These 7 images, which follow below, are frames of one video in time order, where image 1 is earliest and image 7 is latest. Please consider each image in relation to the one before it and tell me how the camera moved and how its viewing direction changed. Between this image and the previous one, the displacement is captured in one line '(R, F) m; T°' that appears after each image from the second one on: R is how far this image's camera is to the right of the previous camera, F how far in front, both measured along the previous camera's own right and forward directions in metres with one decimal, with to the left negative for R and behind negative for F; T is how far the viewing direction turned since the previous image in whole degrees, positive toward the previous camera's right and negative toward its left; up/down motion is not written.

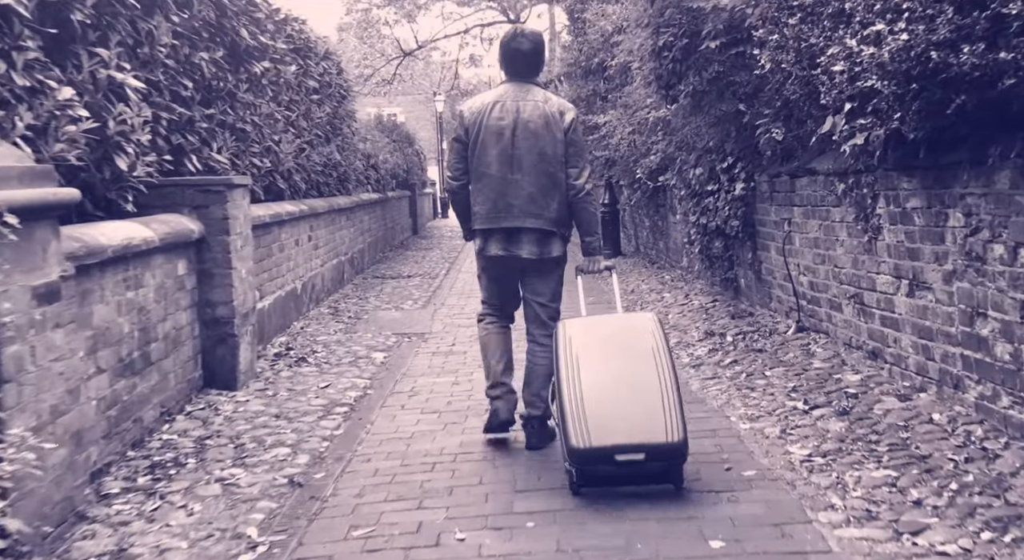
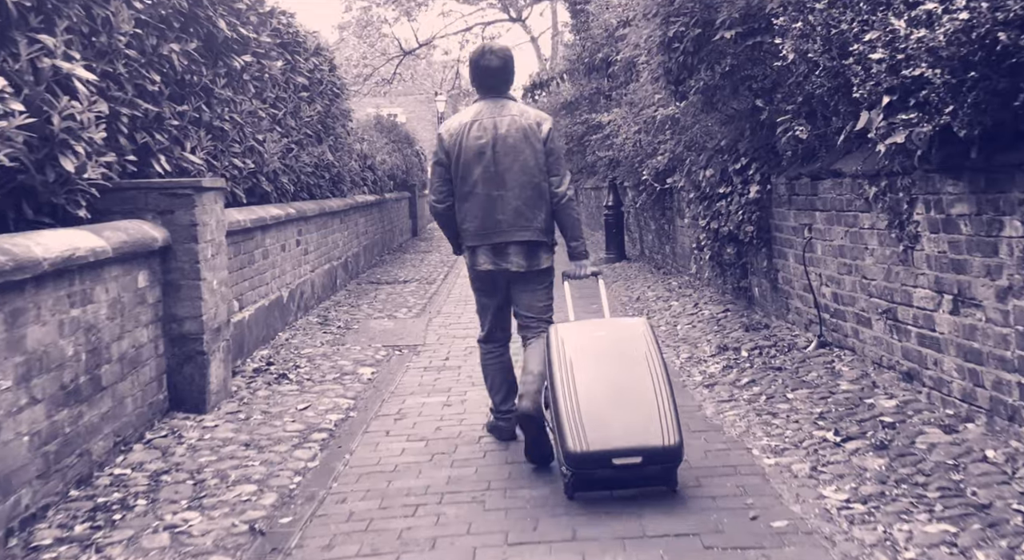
(0.0, +0.7) m; 0°
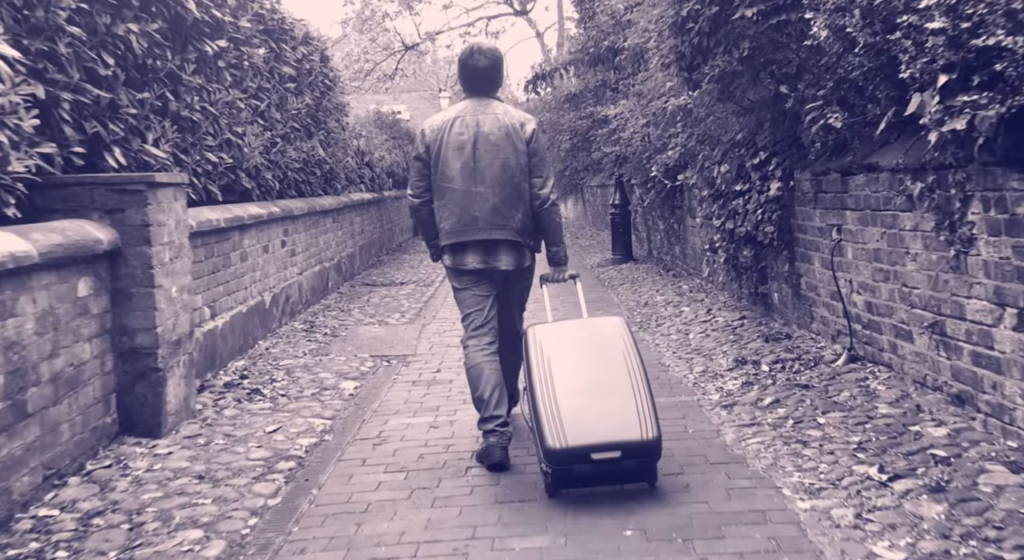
(+0.1, +0.8) m; 0°
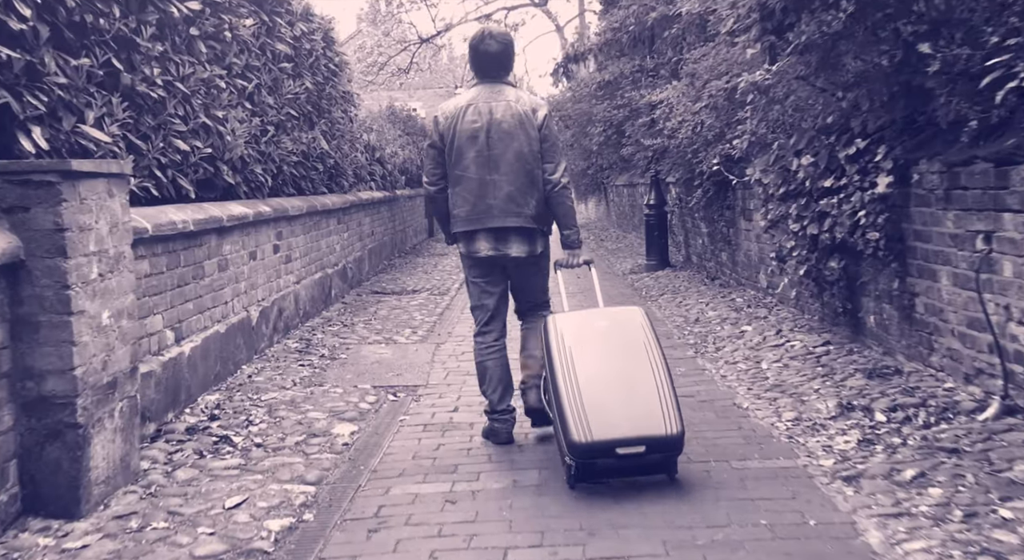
(-0.1, +1.7) m; -1°
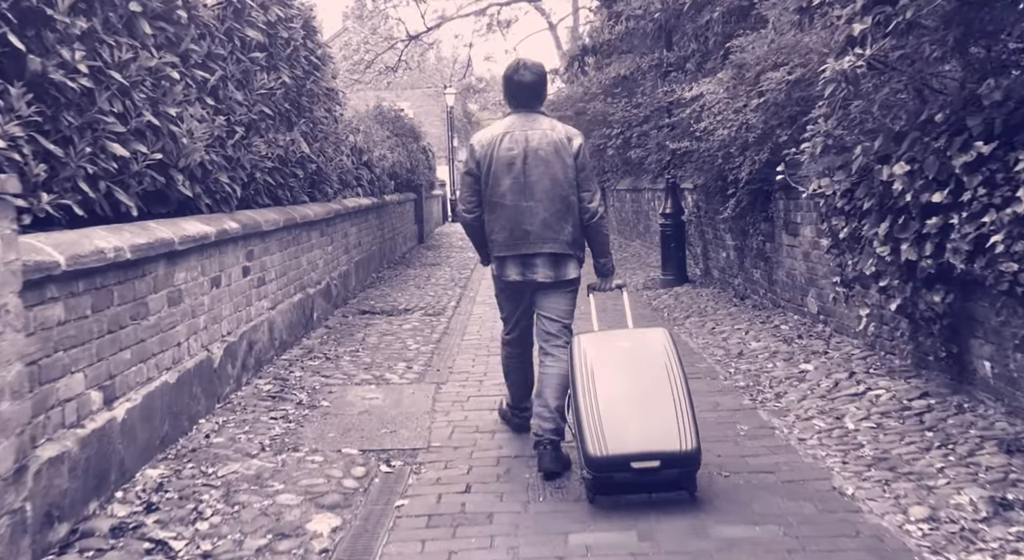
(-0.2, +1.6) m; +1°
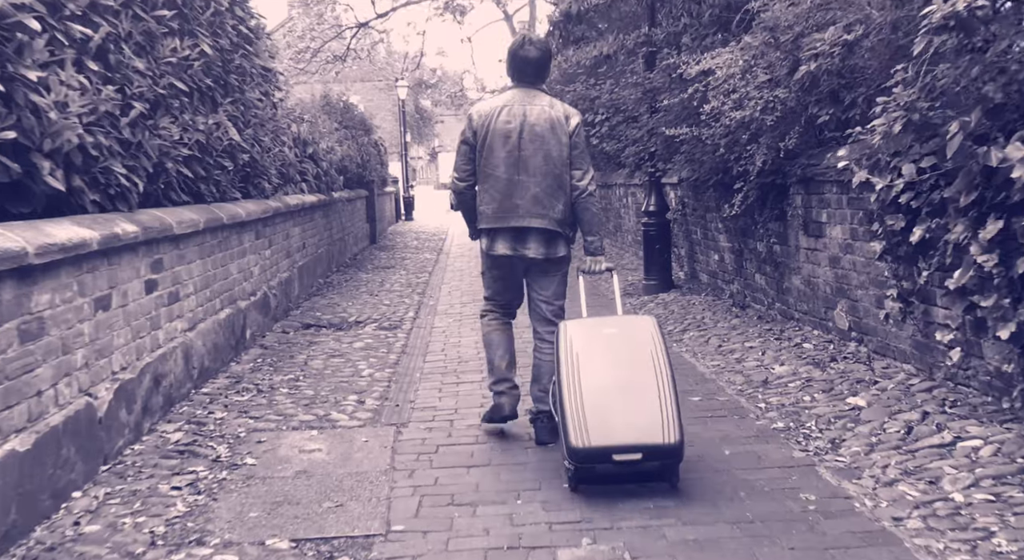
(-0.1, +1.7) m; +2°
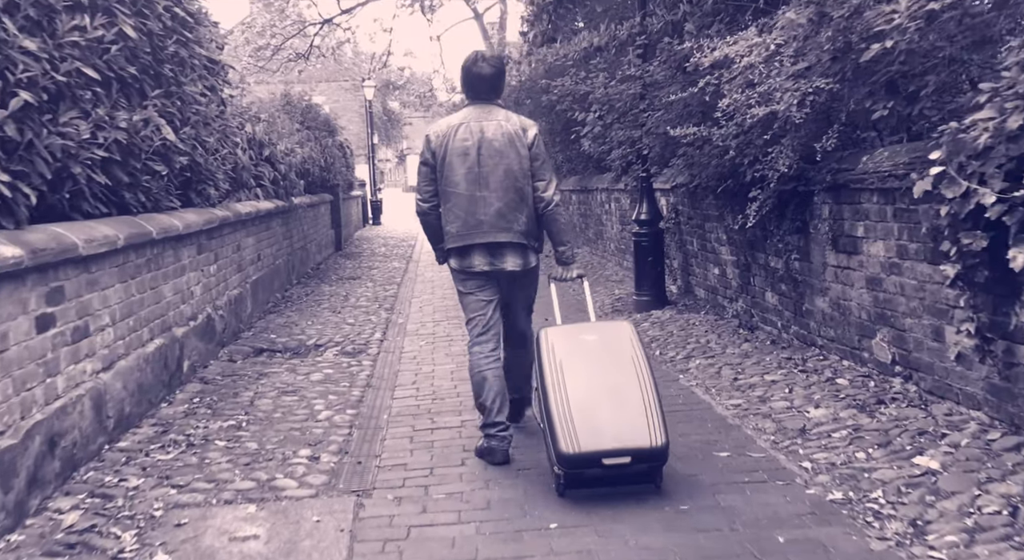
(-0.1, +1.3) m; +2°
